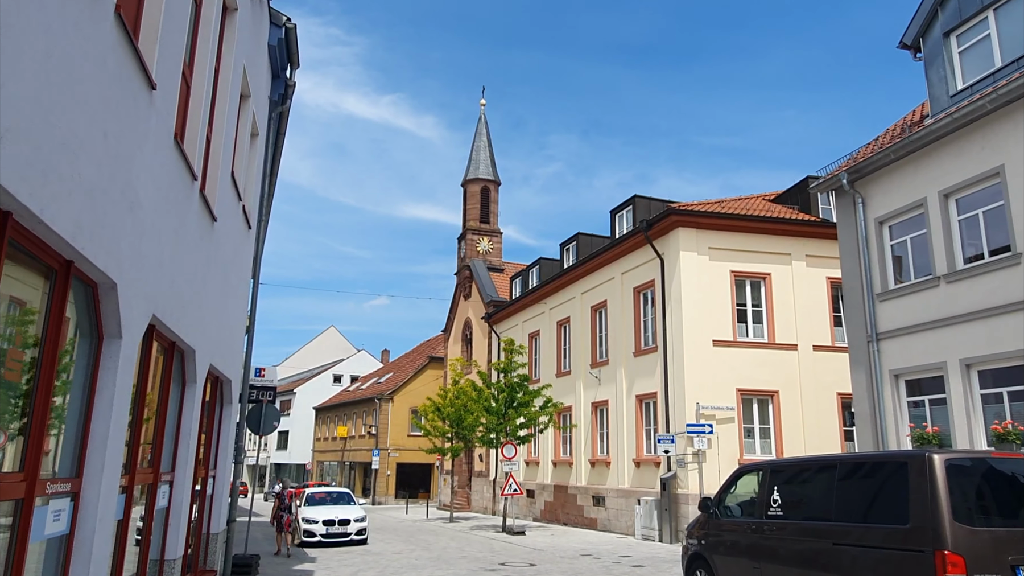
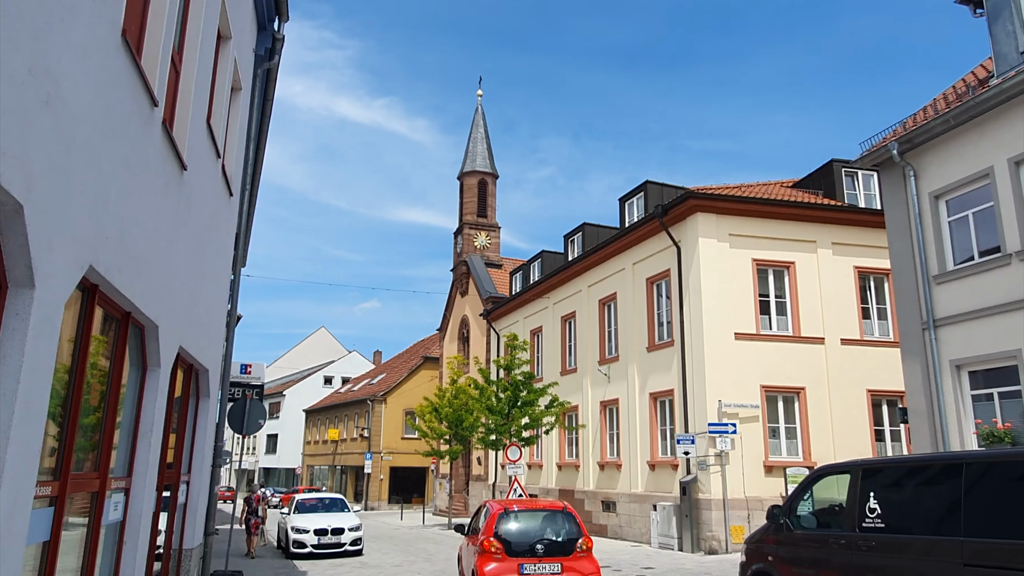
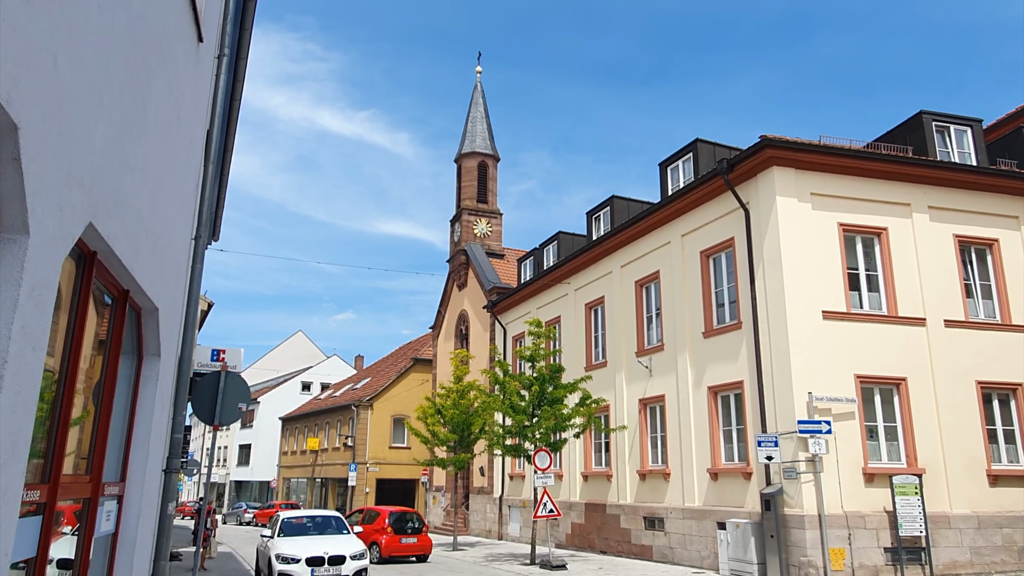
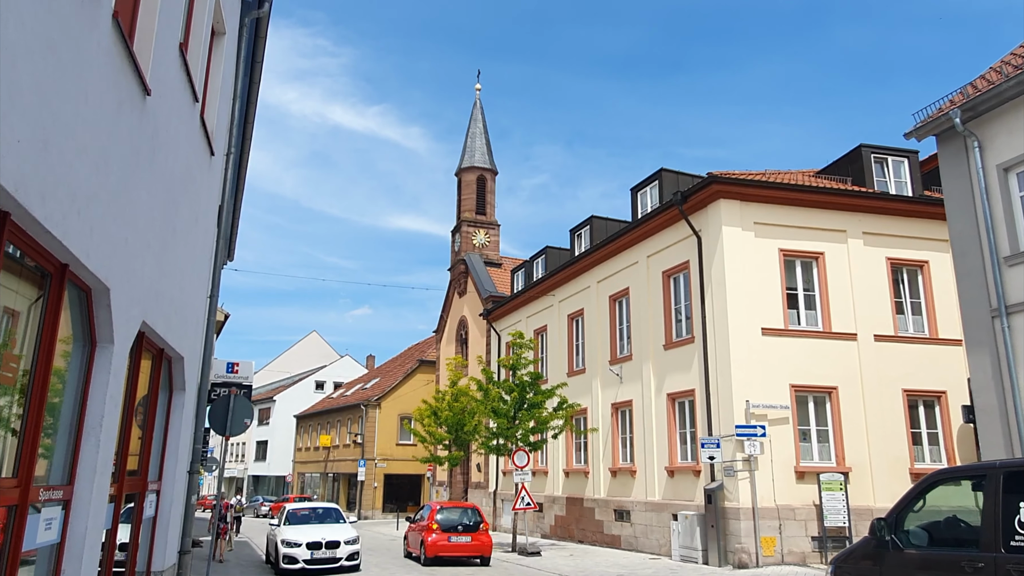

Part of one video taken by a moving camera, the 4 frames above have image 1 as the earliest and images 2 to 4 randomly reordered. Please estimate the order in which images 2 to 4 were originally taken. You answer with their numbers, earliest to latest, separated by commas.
2, 4, 3
